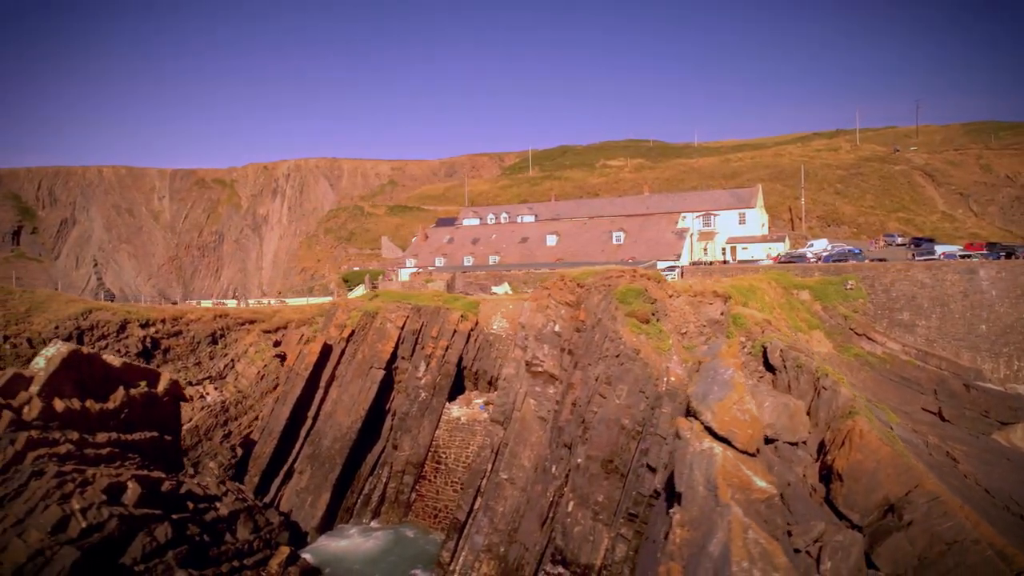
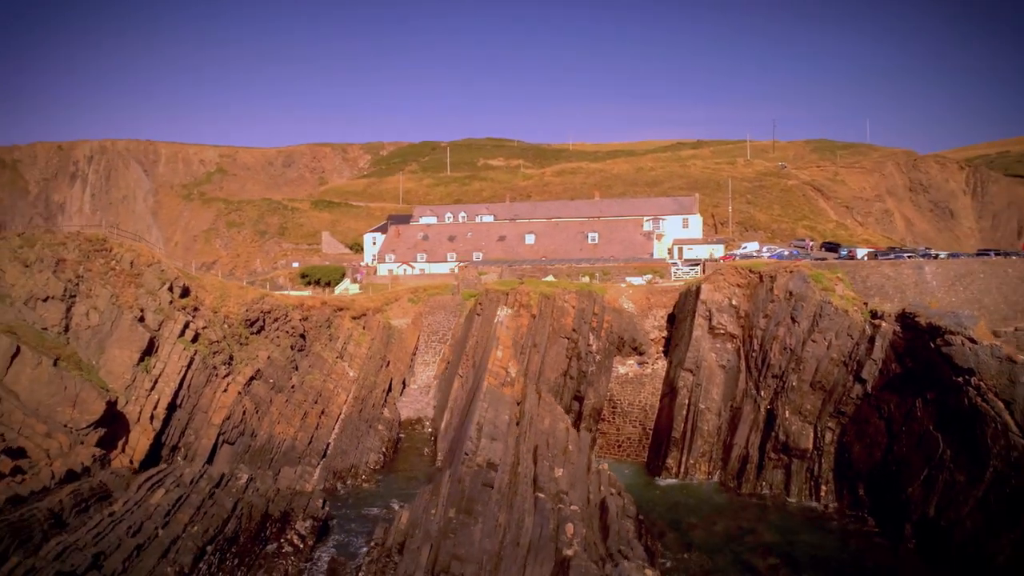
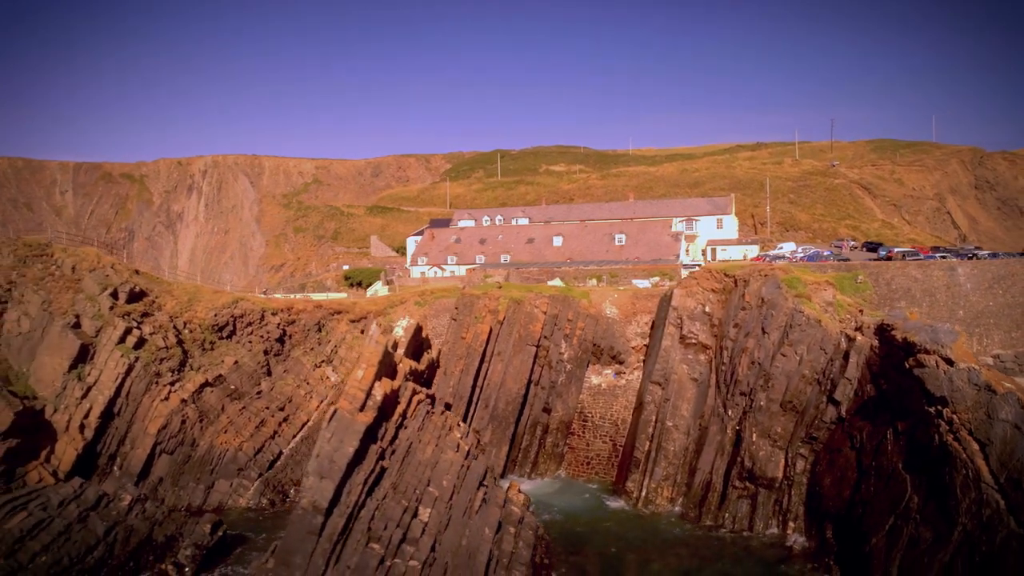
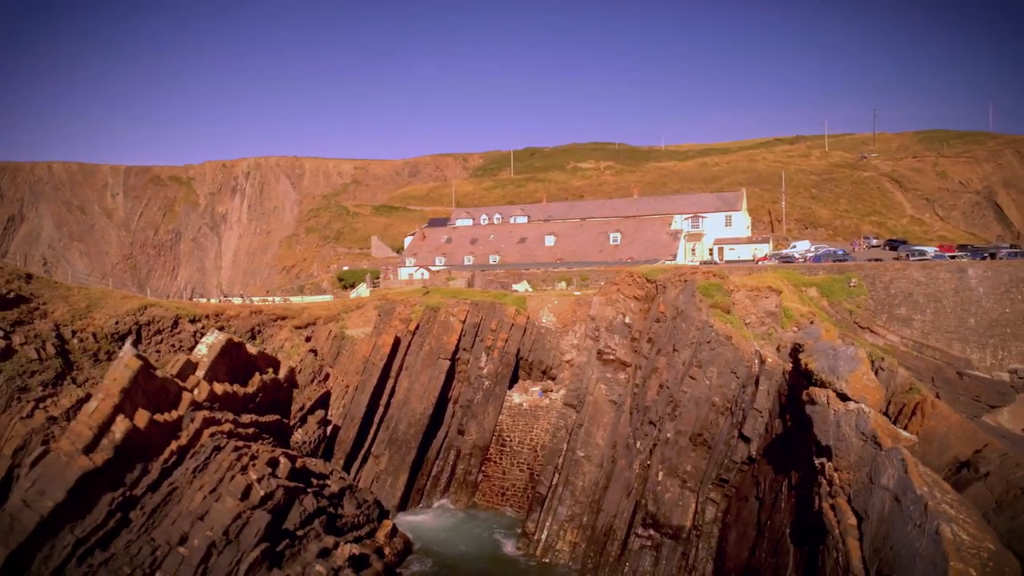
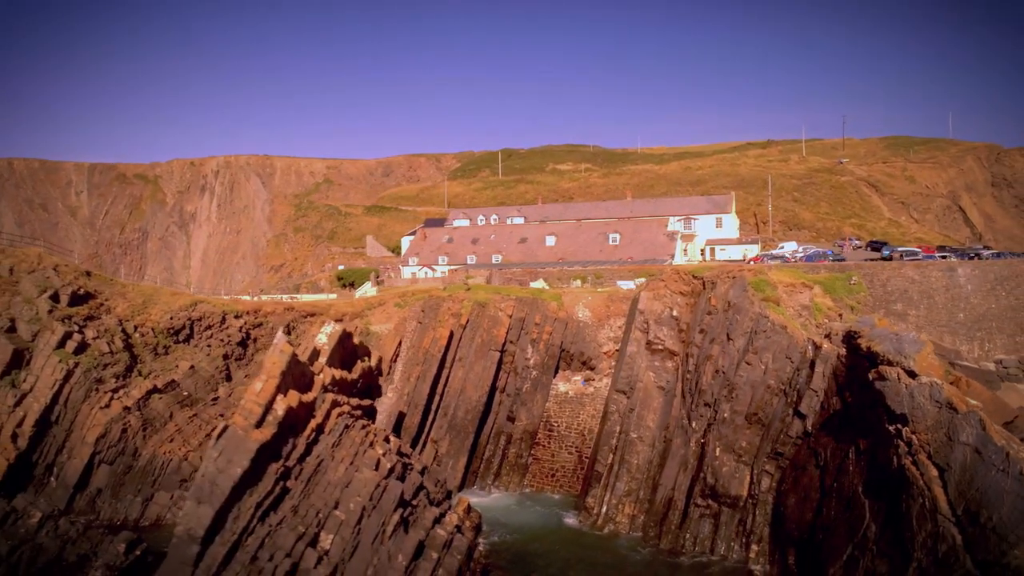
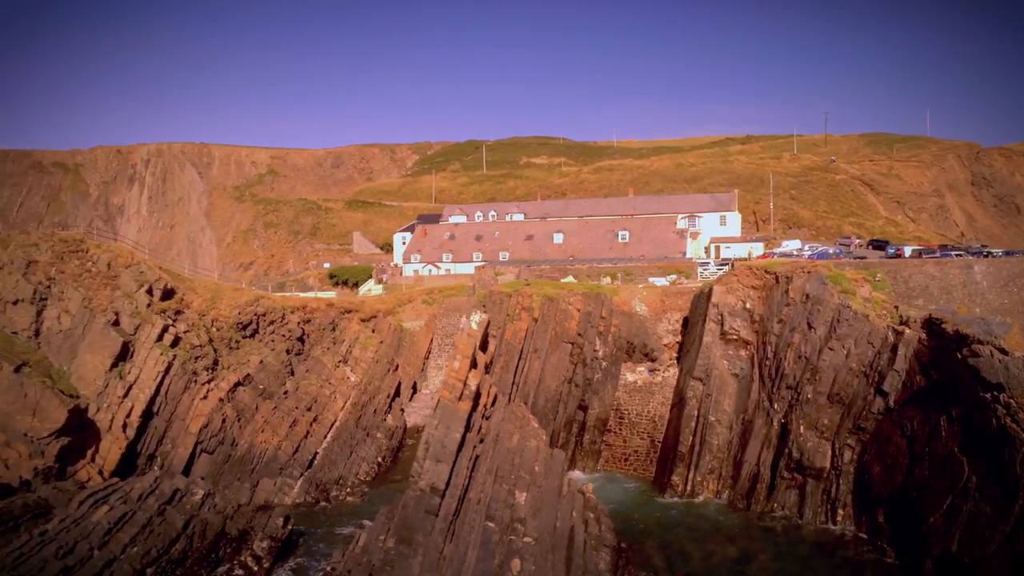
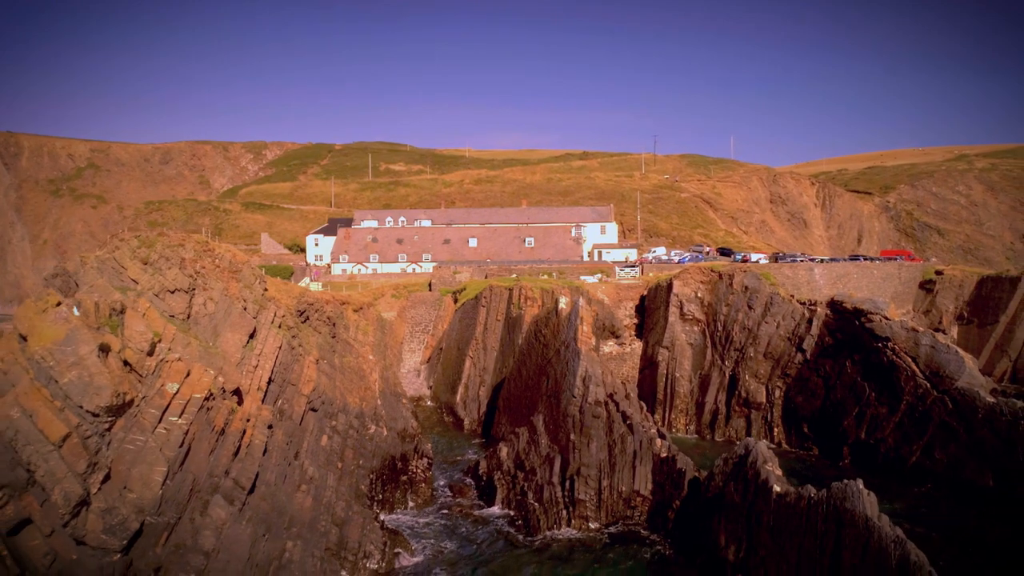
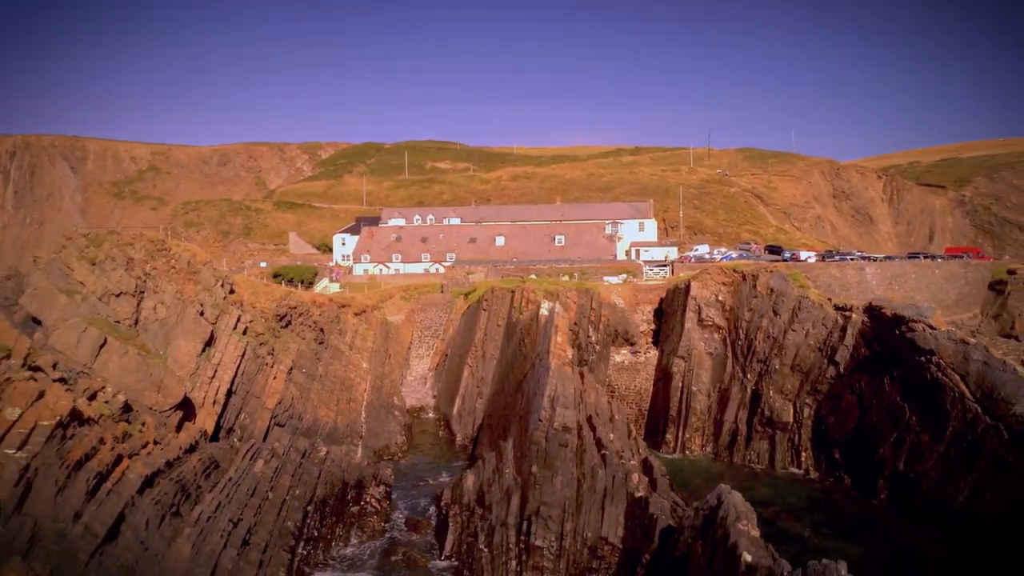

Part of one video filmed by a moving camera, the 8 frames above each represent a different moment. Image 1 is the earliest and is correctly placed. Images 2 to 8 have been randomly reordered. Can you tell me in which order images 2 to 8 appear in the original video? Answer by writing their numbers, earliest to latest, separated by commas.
4, 5, 3, 6, 2, 8, 7
